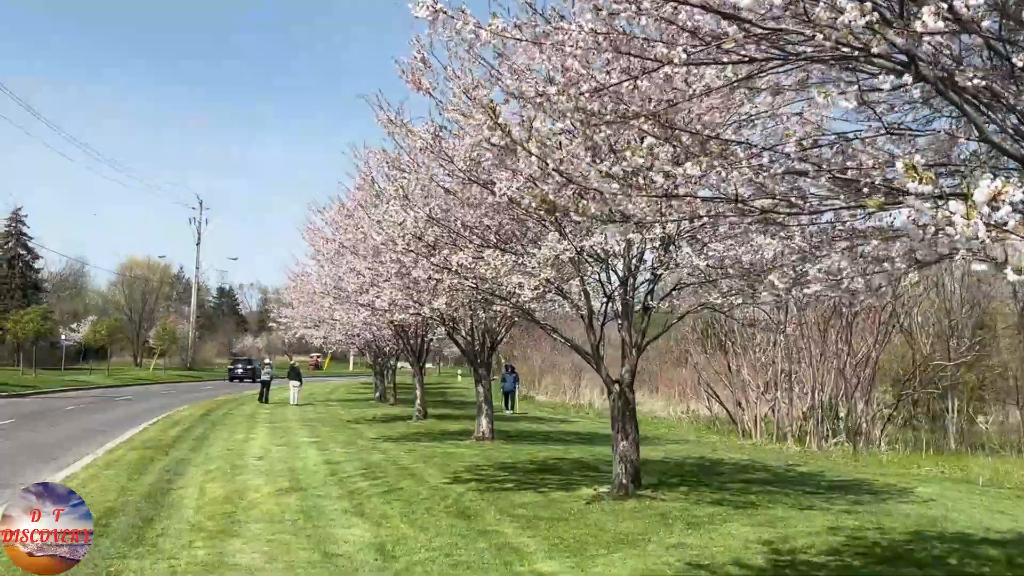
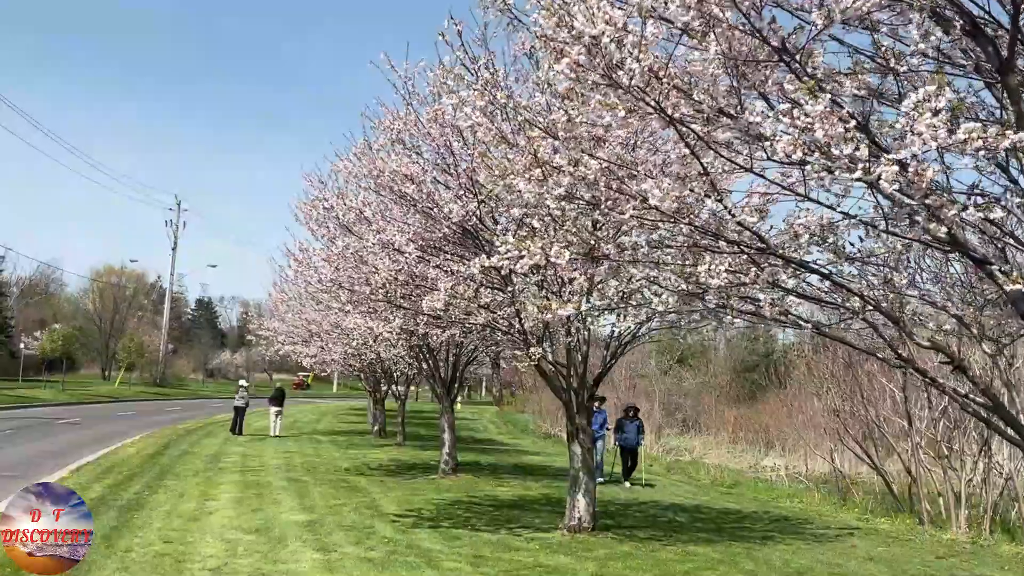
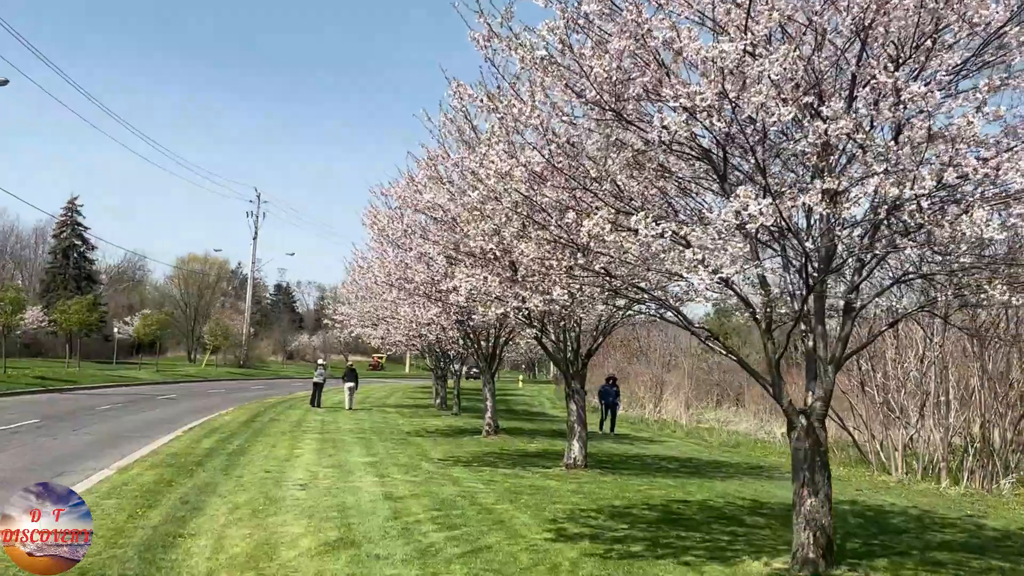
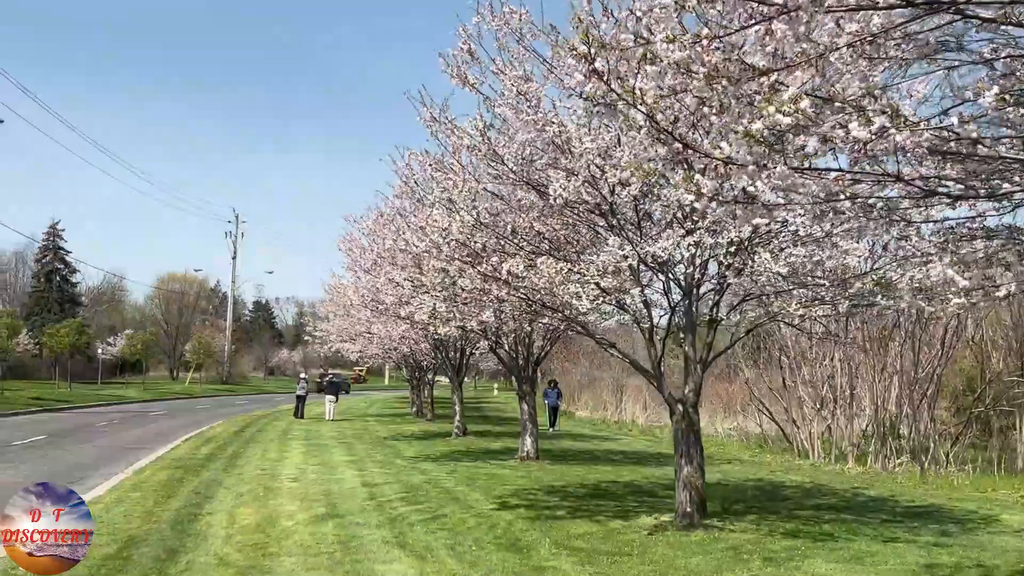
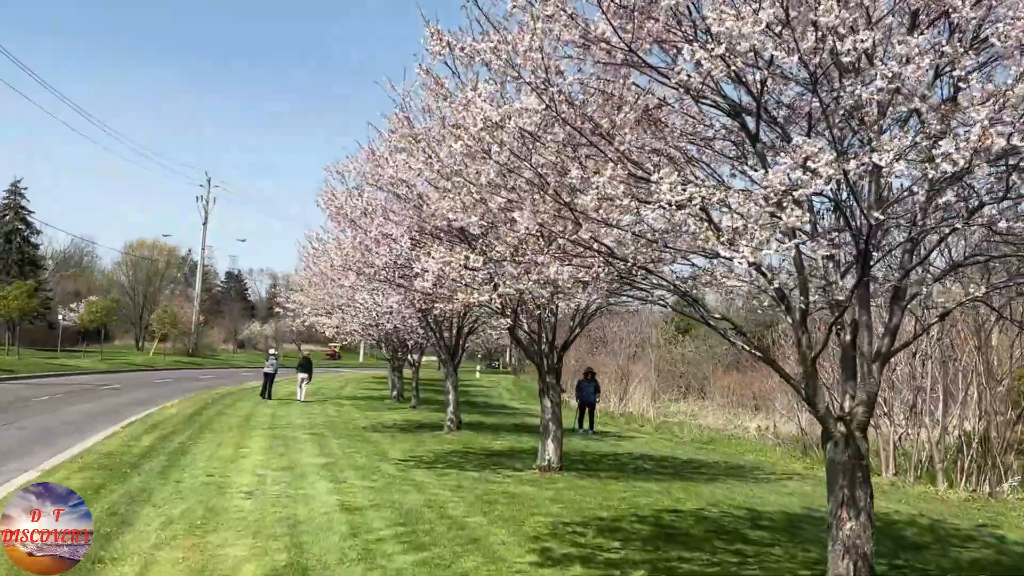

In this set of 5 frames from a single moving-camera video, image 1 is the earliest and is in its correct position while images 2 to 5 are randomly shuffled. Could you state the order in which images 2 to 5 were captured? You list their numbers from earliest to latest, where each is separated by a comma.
4, 3, 5, 2
